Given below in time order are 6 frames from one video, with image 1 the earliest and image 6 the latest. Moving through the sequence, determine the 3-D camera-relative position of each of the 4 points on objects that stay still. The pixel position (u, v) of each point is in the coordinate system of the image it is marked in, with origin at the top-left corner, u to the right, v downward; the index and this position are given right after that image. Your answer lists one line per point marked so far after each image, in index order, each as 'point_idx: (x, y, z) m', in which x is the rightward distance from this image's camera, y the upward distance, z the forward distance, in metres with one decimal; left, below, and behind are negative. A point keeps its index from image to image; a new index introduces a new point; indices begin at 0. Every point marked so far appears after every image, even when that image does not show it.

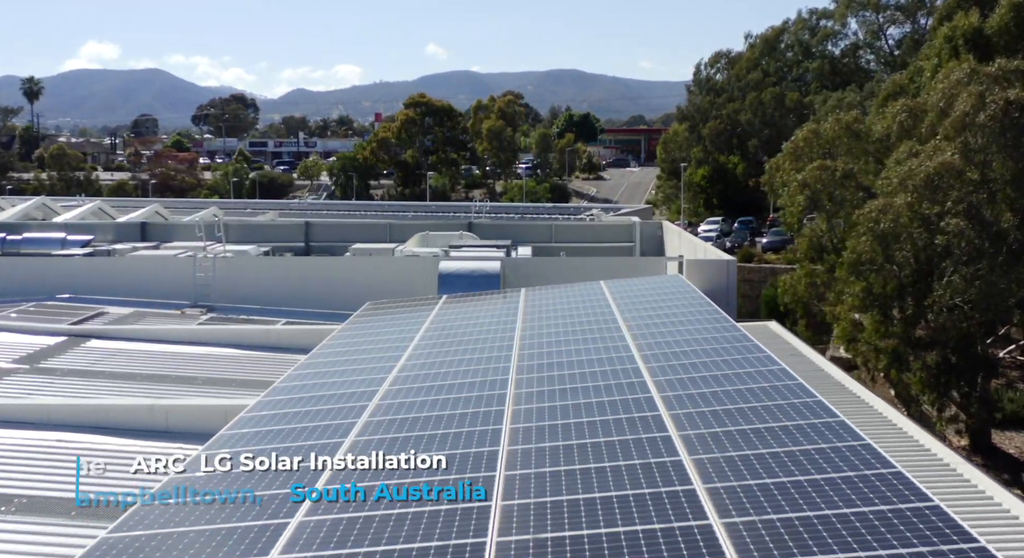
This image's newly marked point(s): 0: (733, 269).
0: (+3.8, +0.1, +15.4) m
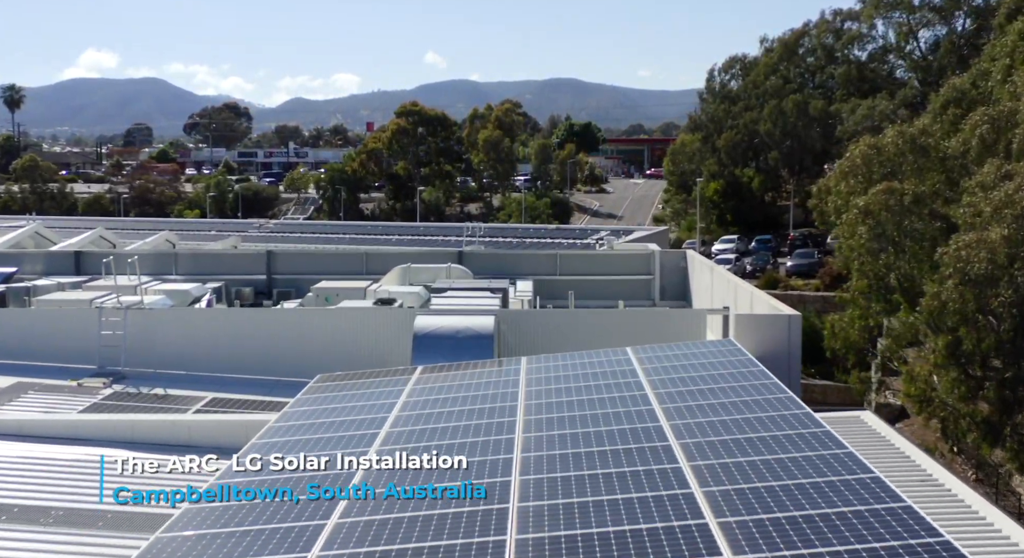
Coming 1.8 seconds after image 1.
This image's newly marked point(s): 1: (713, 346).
0: (+3.7, -0.7, +11.9) m
1: (+2.6, -0.9, +11.7) m
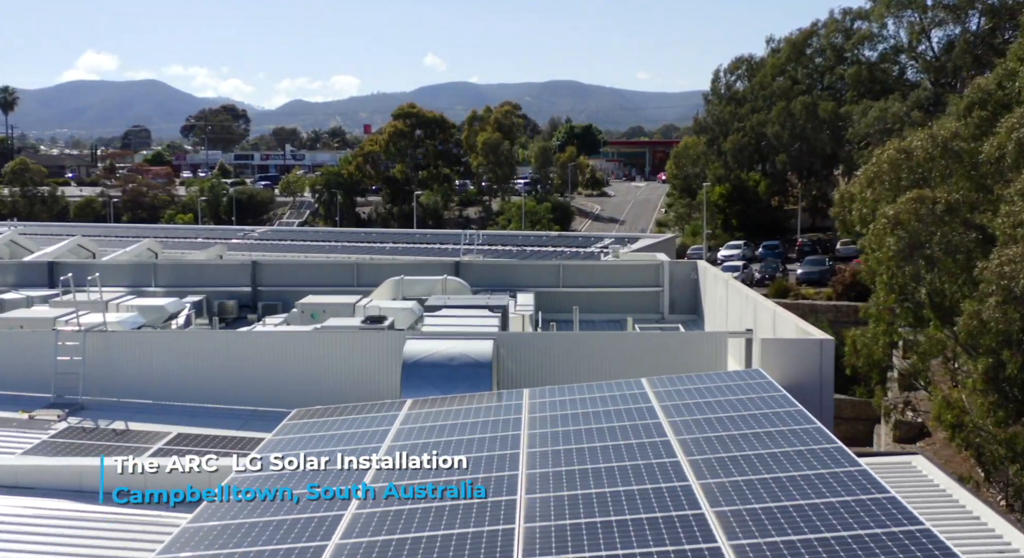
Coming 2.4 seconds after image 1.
0: (+3.8, -0.9, +10.7) m
1: (+2.6, -1.1, +10.5) m
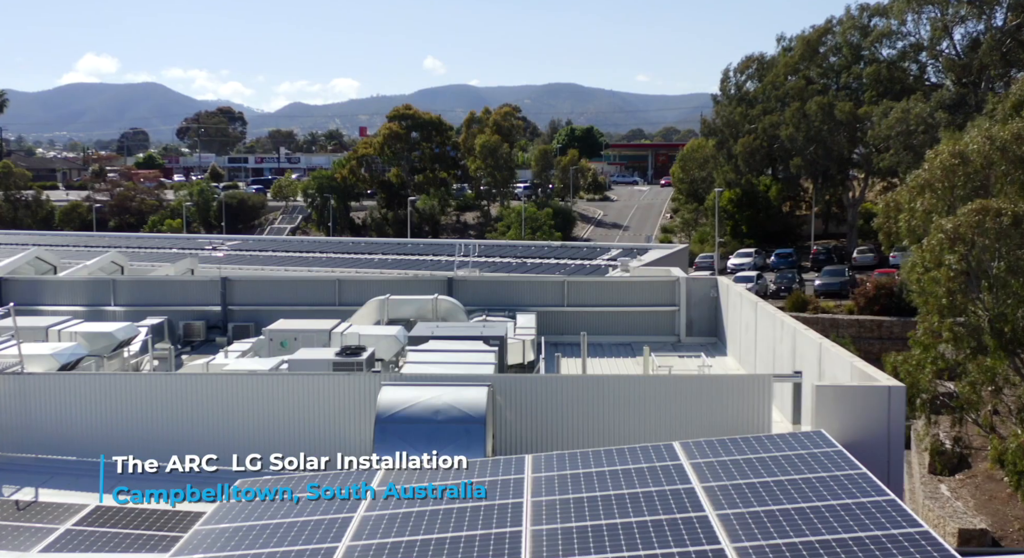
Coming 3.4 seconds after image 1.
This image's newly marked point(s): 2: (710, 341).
0: (+3.7, -1.2, +8.7) m
1: (+2.6, -1.5, +8.5) m
2: (+3.8, -1.2, +17.3) m
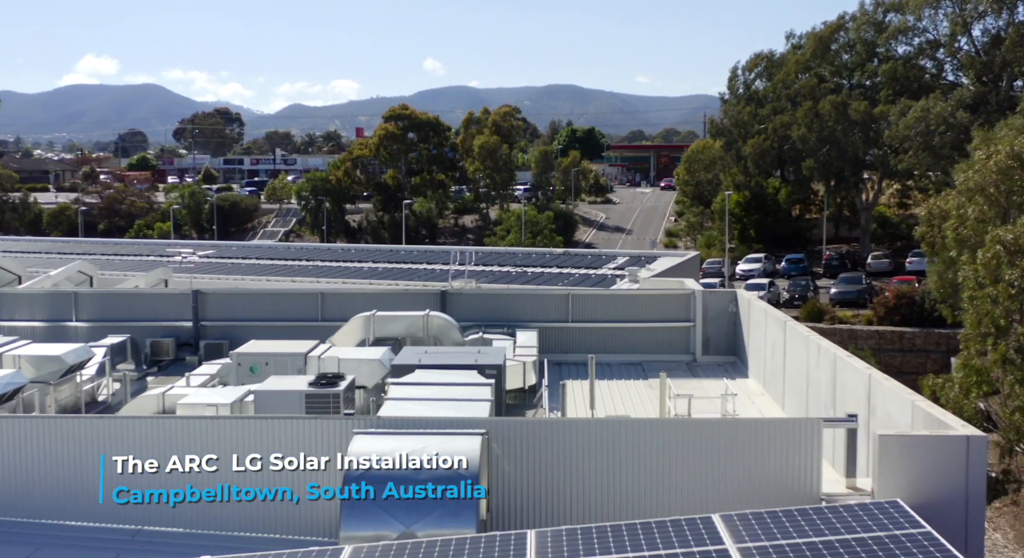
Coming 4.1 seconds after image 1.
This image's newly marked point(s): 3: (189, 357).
0: (+3.7, -1.5, +7.2) m
1: (+2.6, -1.7, +7.0) m
2: (+3.8, -1.4, +15.7) m
3: (-5.6, -1.4, +15.6) m
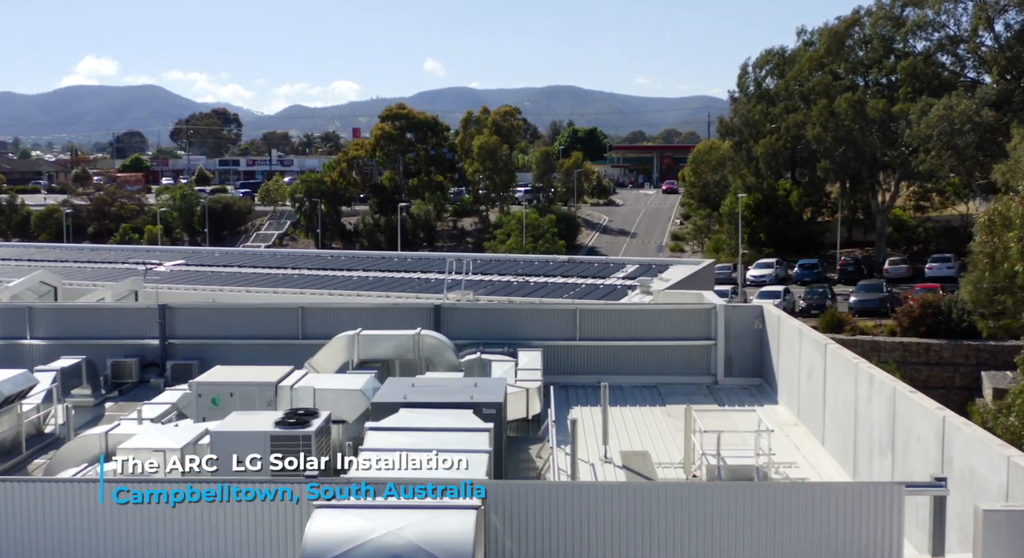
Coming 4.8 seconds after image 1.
0: (+3.8, -1.7, +5.7) m
1: (+2.6, -1.9, +5.5) m
2: (+3.8, -1.6, +14.2) m
3: (-5.6, -1.6, +14.0) m
